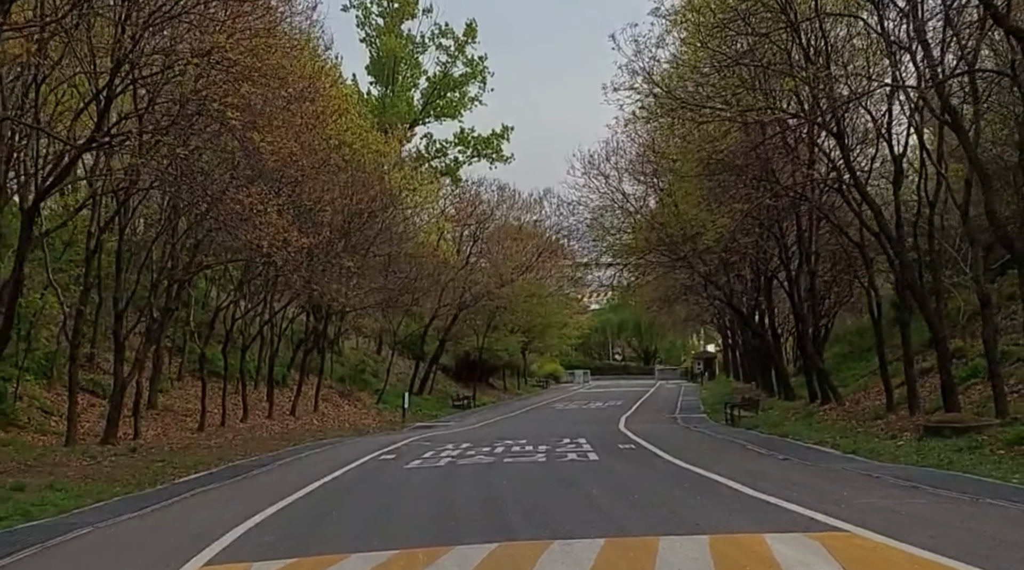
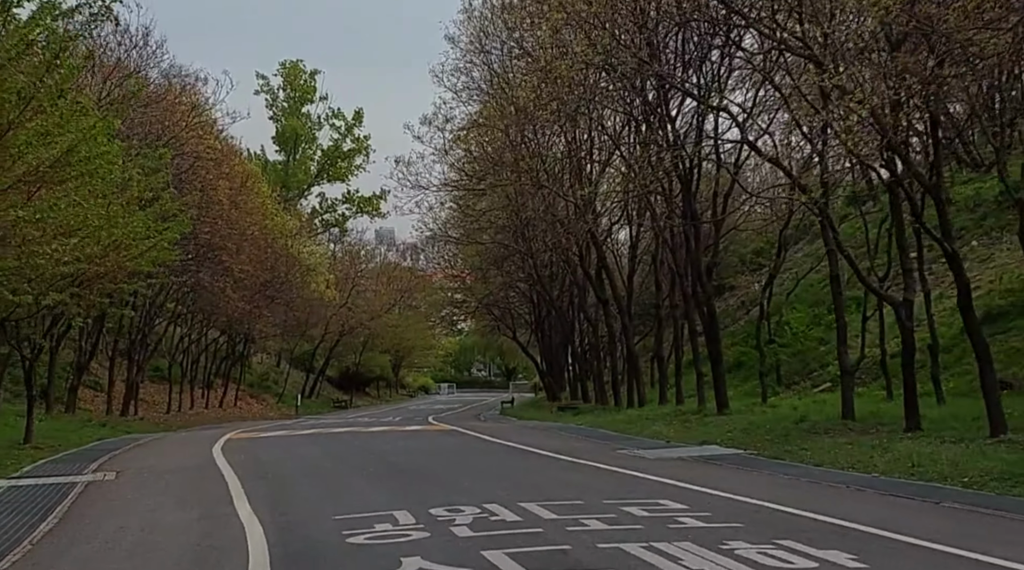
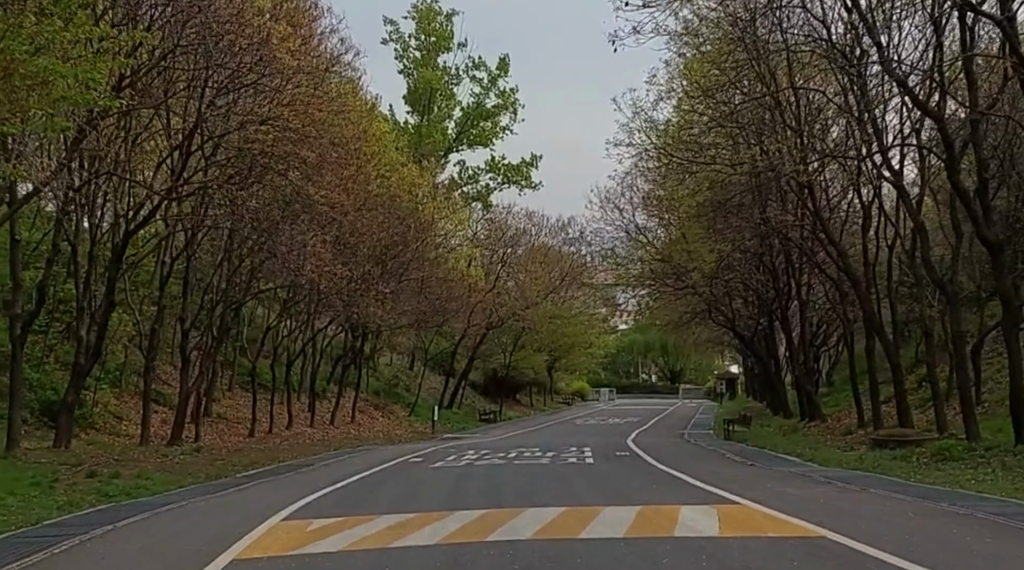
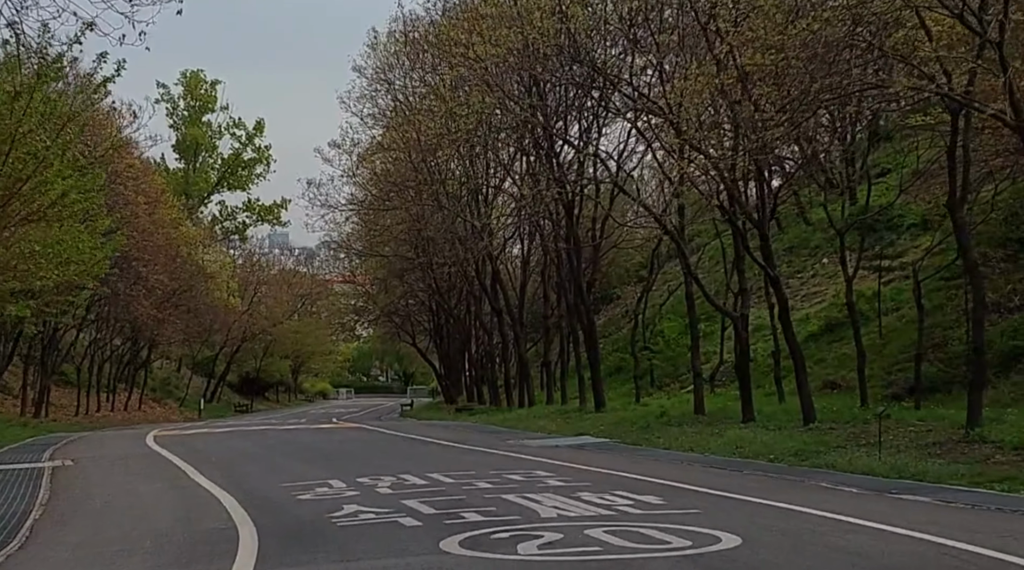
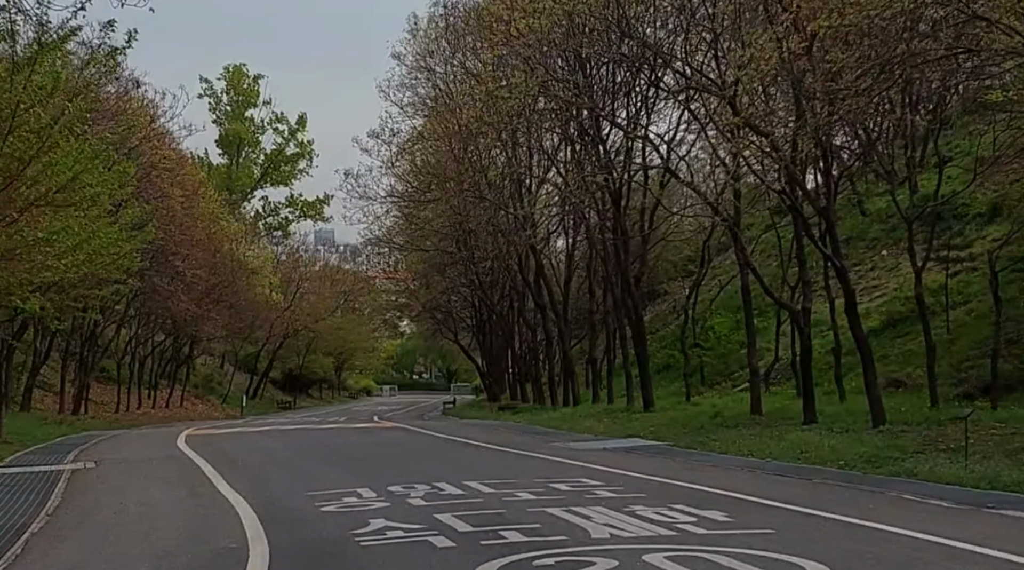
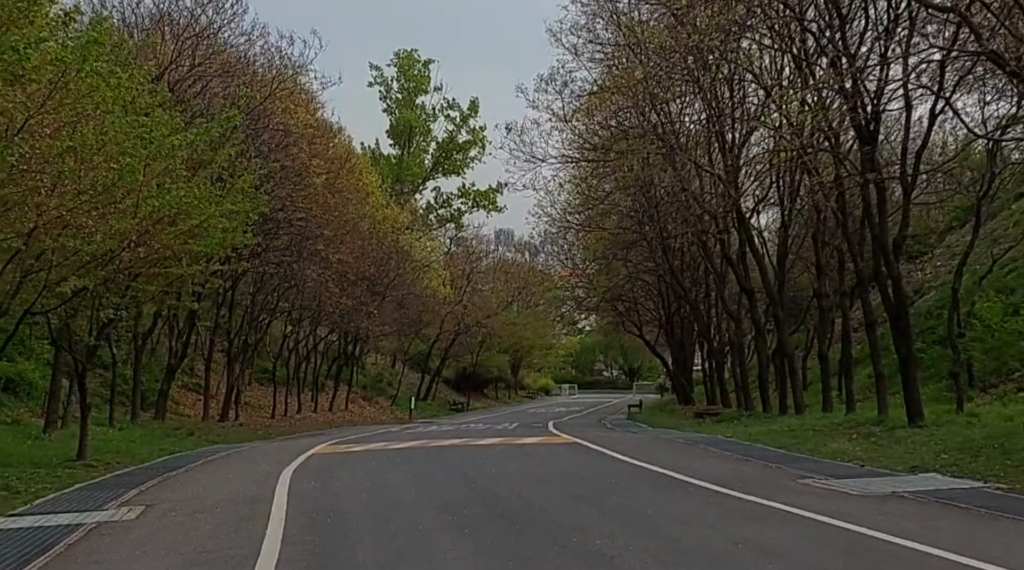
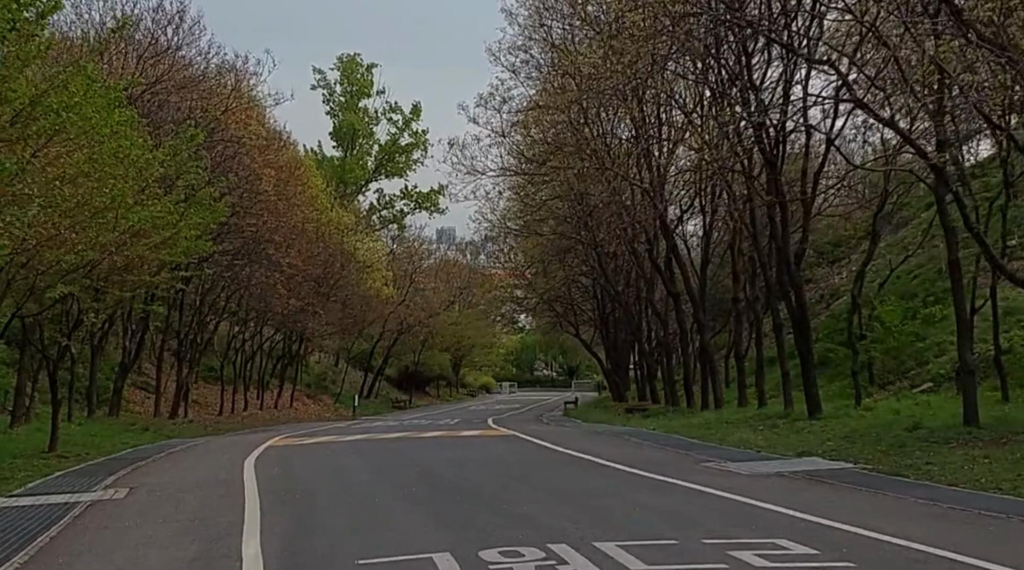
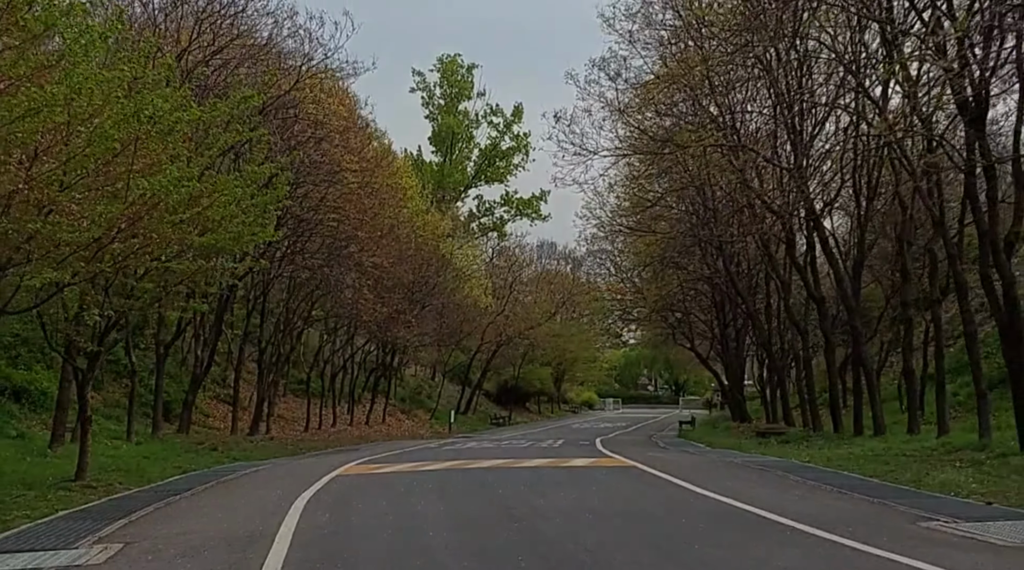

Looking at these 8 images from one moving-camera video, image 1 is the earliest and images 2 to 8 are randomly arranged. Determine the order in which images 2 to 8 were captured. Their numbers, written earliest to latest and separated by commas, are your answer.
3, 8, 6, 7, 2, 5, 4
